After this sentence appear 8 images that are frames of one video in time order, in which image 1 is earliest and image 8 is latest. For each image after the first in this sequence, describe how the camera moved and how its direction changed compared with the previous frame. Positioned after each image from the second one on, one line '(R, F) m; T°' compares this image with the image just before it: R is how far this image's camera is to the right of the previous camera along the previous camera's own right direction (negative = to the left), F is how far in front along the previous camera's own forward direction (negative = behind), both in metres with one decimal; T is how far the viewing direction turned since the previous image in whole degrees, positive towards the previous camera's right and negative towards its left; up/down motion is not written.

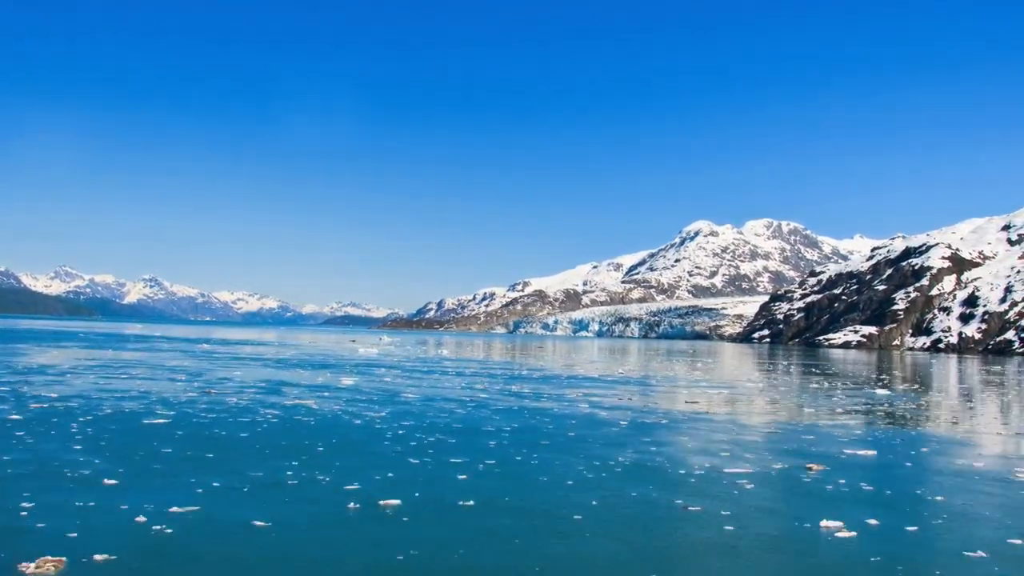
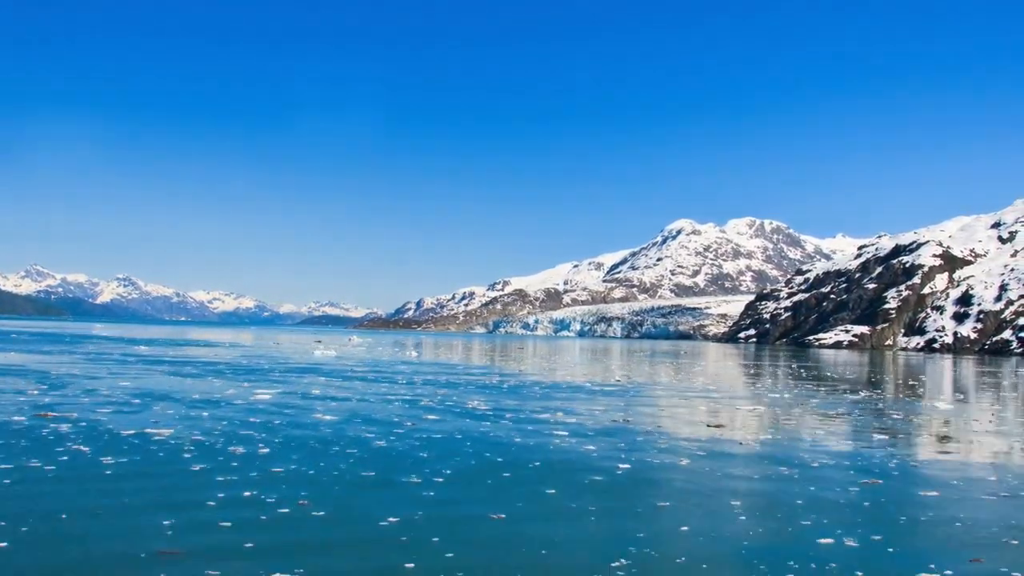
(+0.3, +2.8) m; +1°
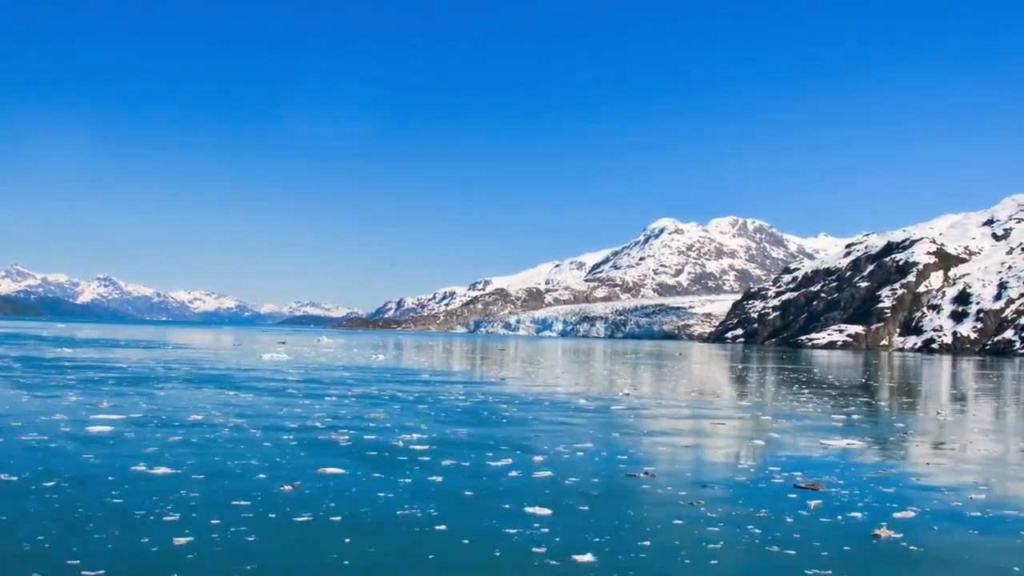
(+0.2, +2.9) m; +1°
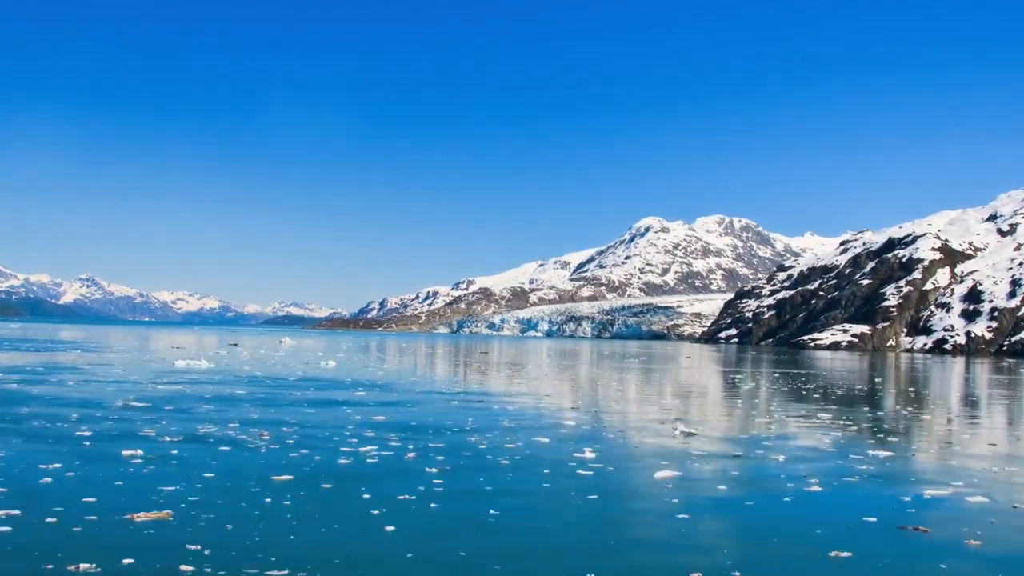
(+0.2, +3.9) m; +1°
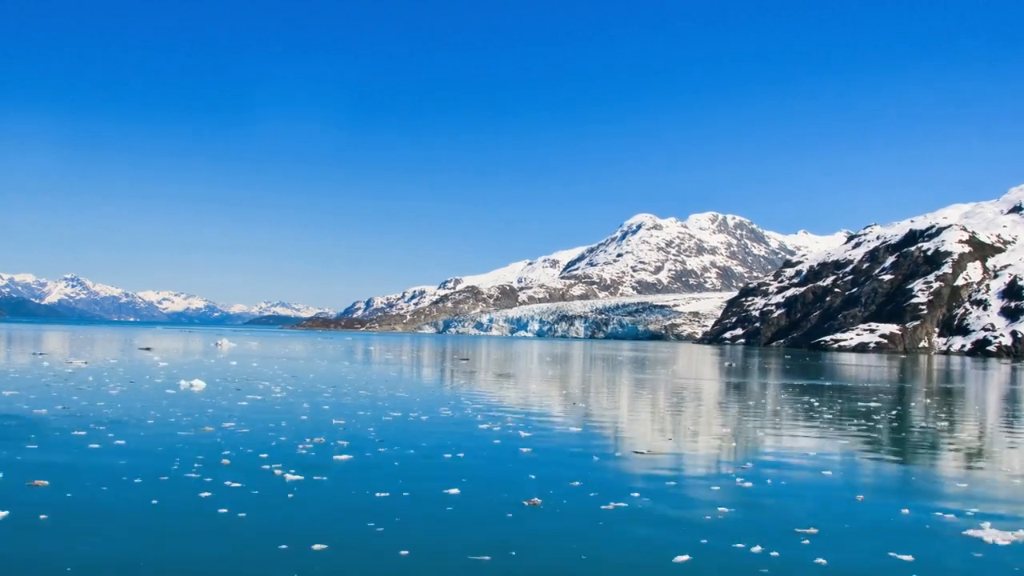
(0.0, +5.7) m; +1°
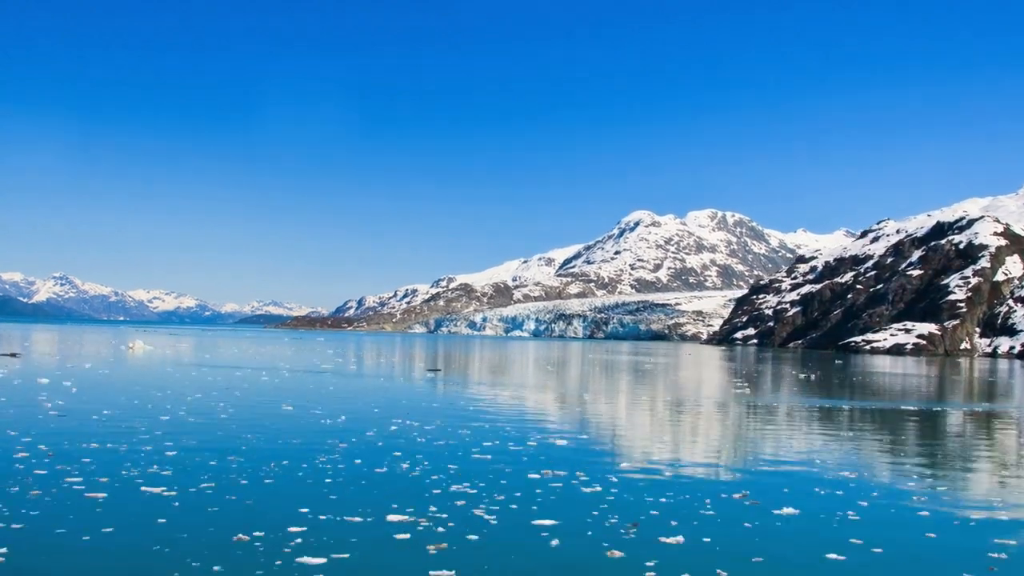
(-0.2, +4.7) m; 0°
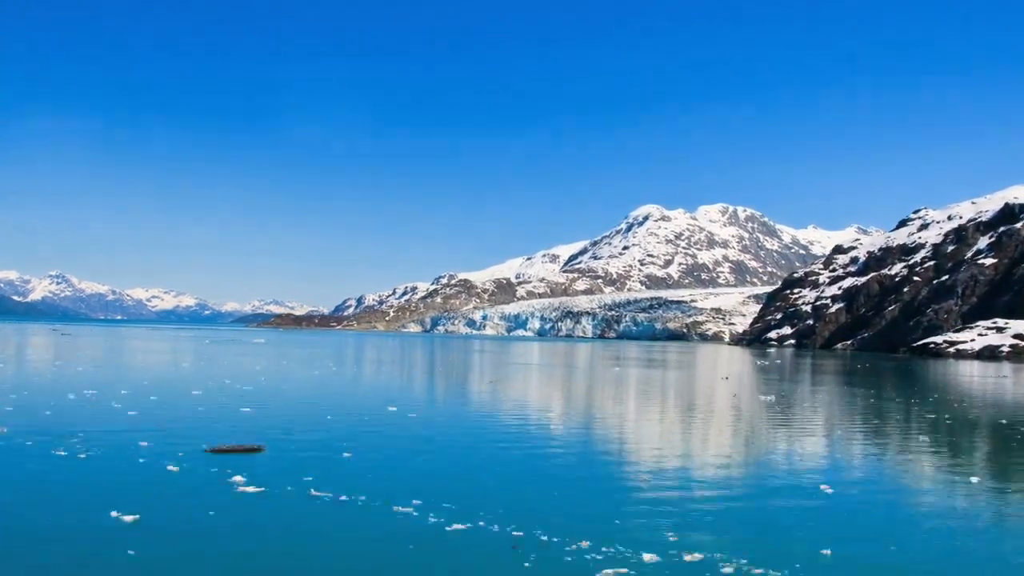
(-0.2, +7.4) m; 0°
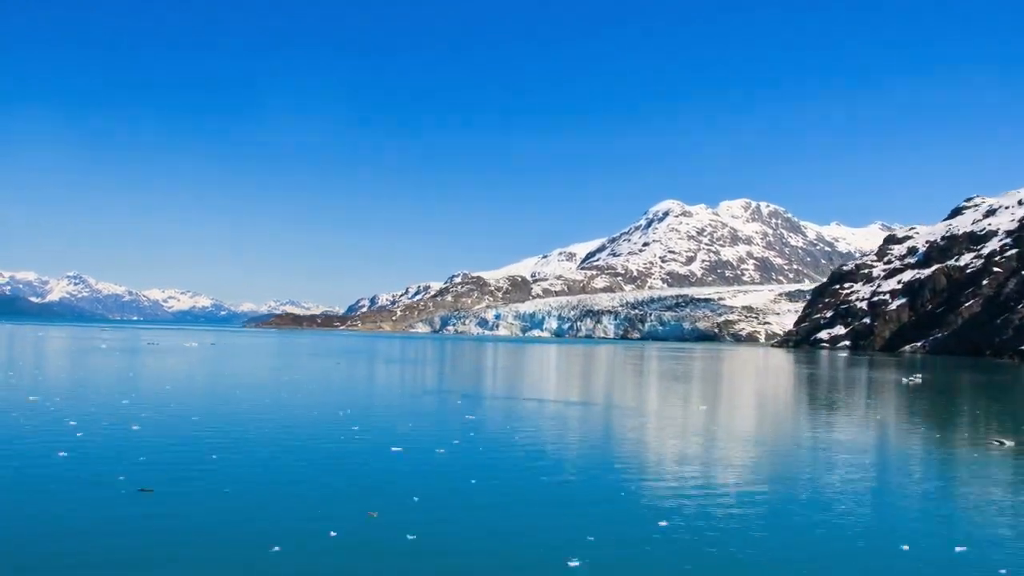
(+0.1, +6.4) m; -1°
